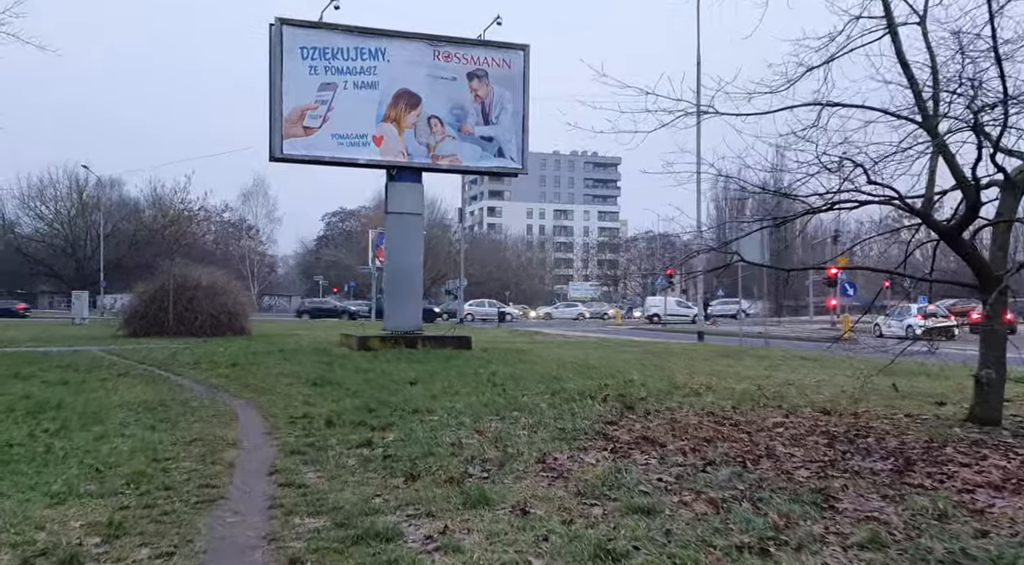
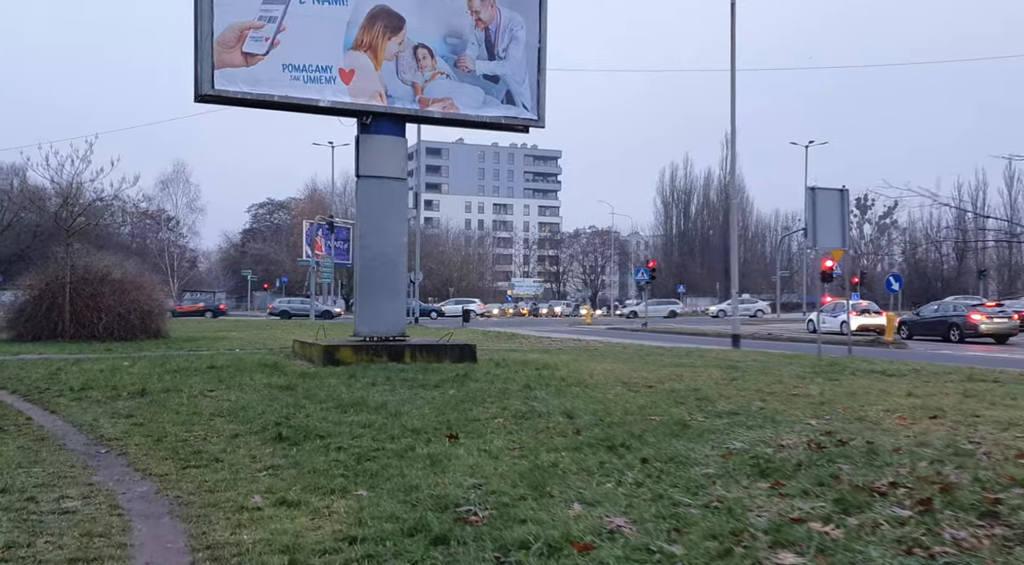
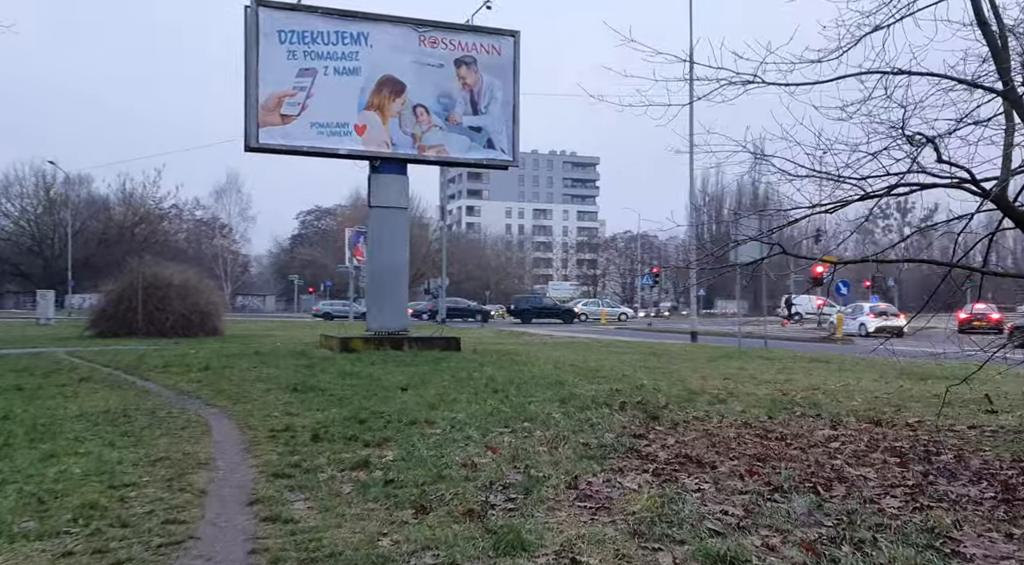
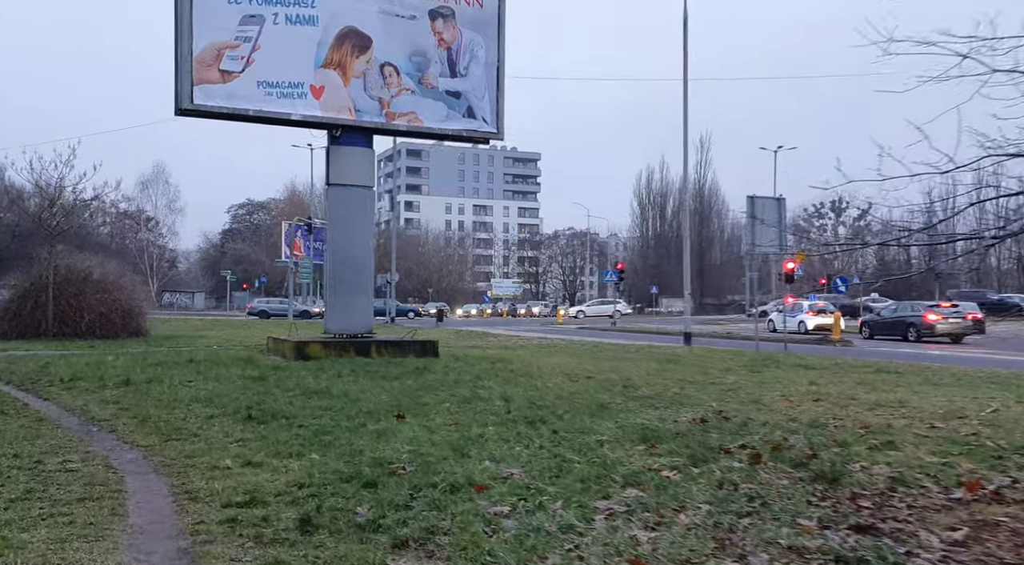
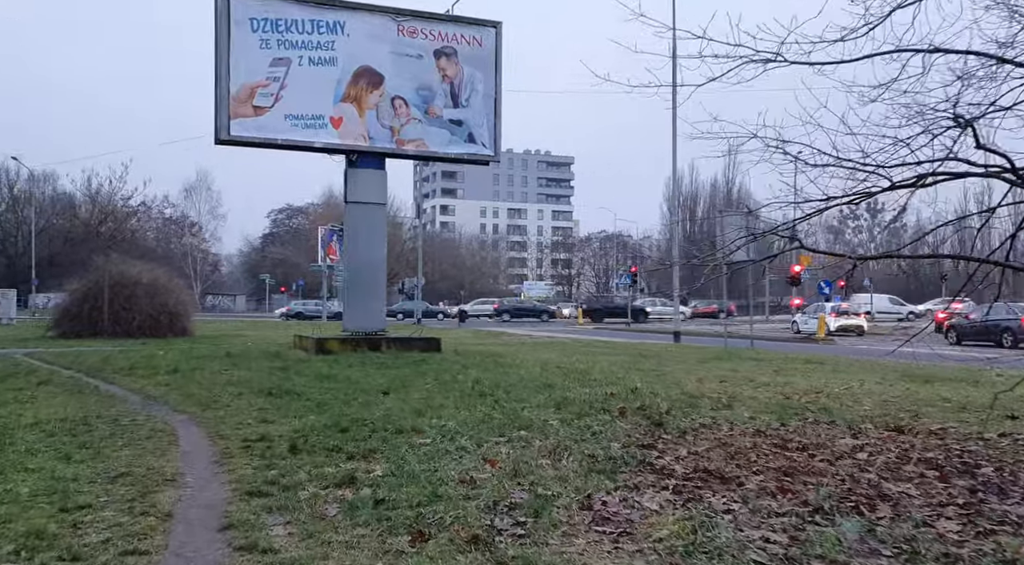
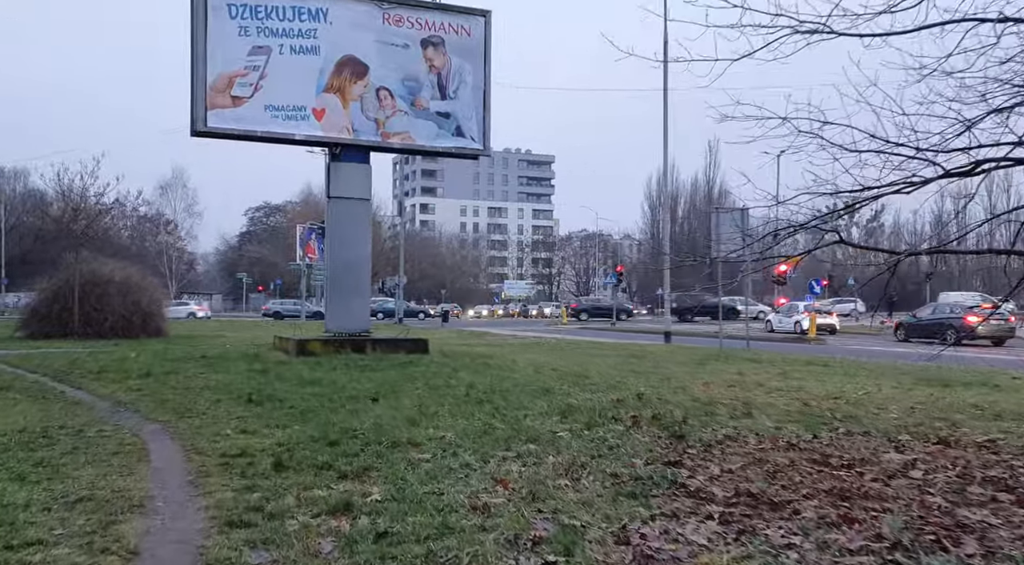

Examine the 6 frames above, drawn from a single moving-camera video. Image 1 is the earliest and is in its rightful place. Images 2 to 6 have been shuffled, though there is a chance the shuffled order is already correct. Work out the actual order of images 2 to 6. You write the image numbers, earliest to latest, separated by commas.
3, 5, 6, 4, 2
